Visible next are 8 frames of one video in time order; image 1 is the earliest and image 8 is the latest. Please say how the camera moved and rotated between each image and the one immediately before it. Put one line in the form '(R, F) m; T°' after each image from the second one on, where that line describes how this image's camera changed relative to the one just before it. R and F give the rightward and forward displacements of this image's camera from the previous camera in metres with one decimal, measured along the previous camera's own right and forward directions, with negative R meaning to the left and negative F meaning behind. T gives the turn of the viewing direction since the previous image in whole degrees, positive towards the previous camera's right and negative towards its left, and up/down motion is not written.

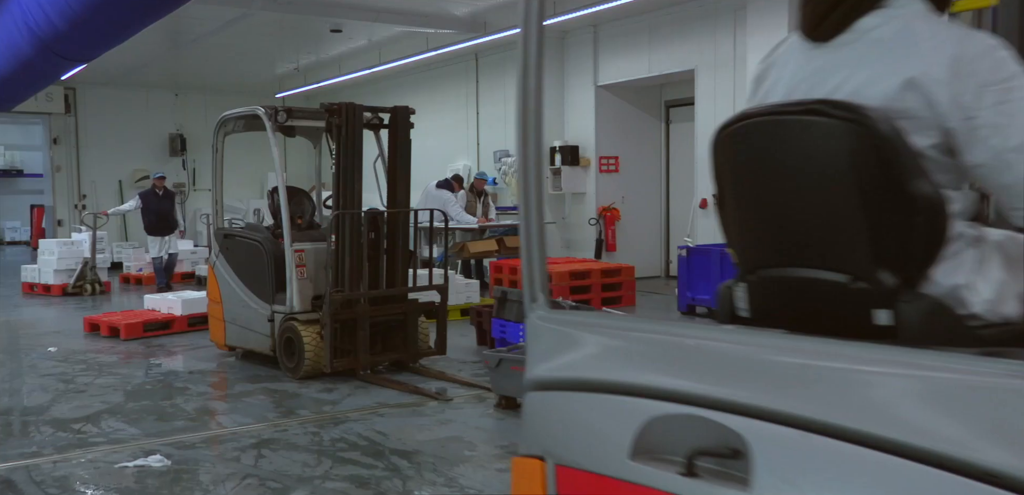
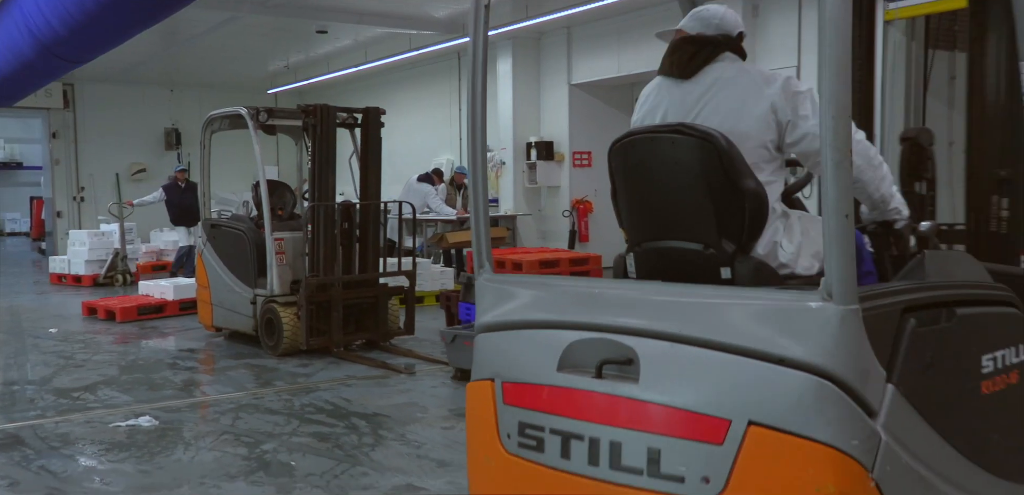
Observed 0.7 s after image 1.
(+0.3, -0.7) m; 0°
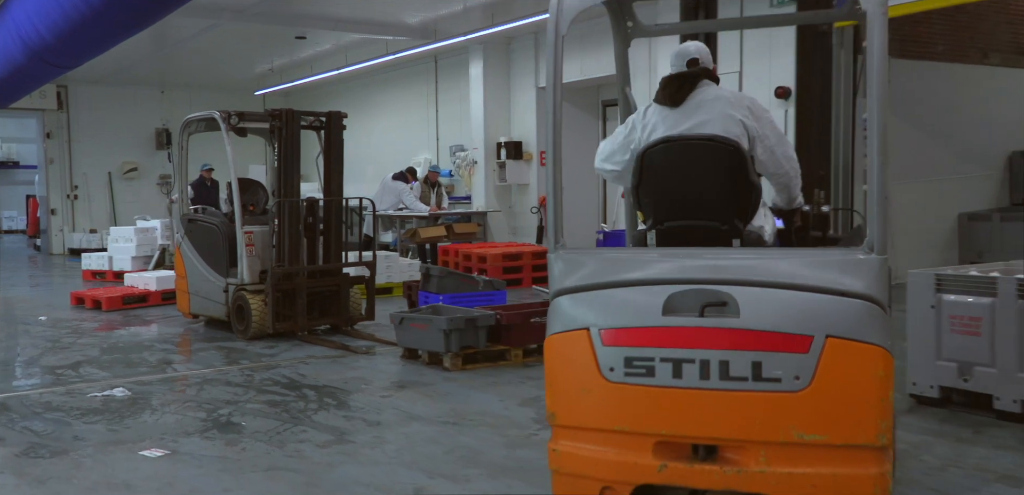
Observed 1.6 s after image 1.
(+0.4, -0.7) m; 0°
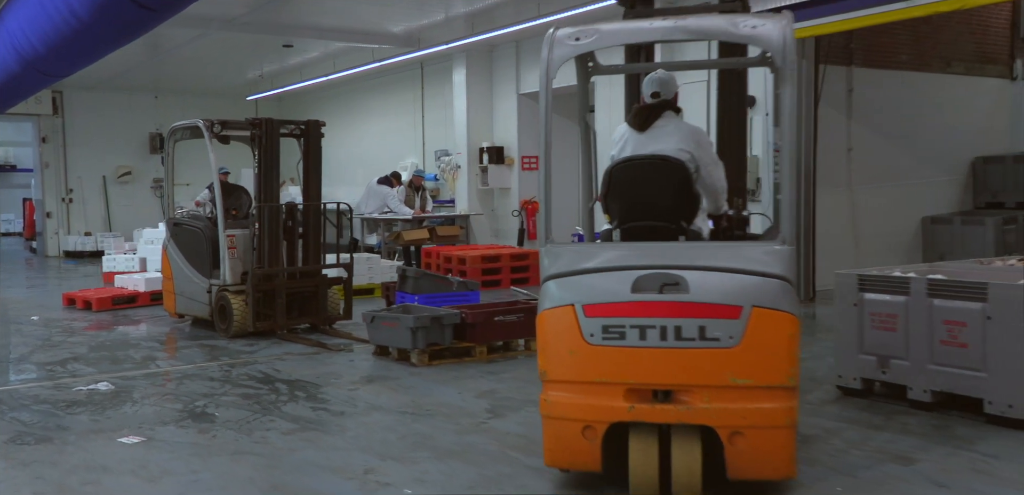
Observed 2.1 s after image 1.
(+0.3, -0.4) m; 0°
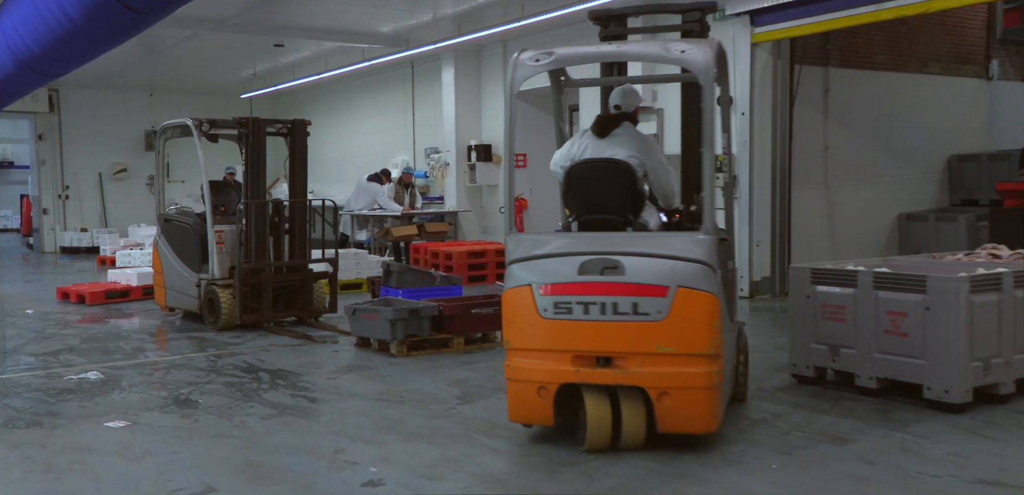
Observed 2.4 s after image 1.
(+0.2, -0.3) m; 0°
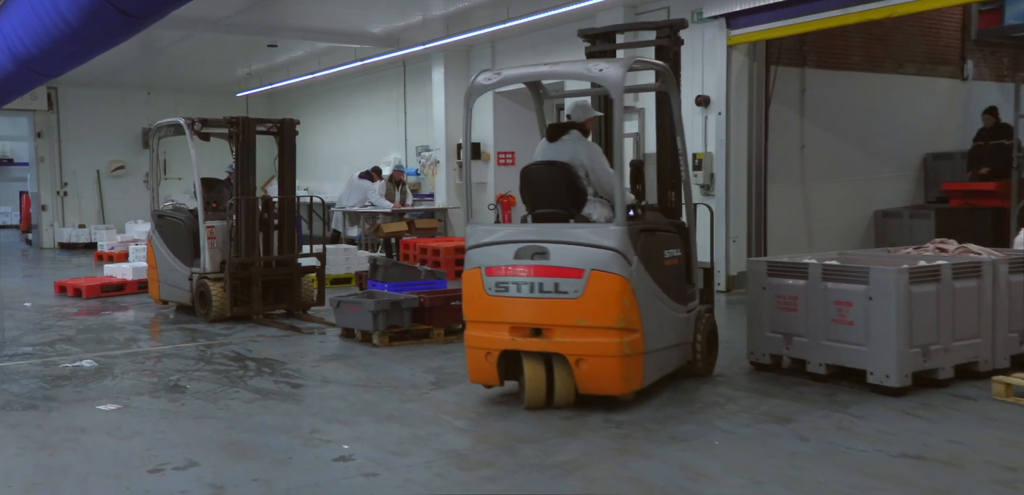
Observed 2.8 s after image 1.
(+0.2, -0.3) m; 0°
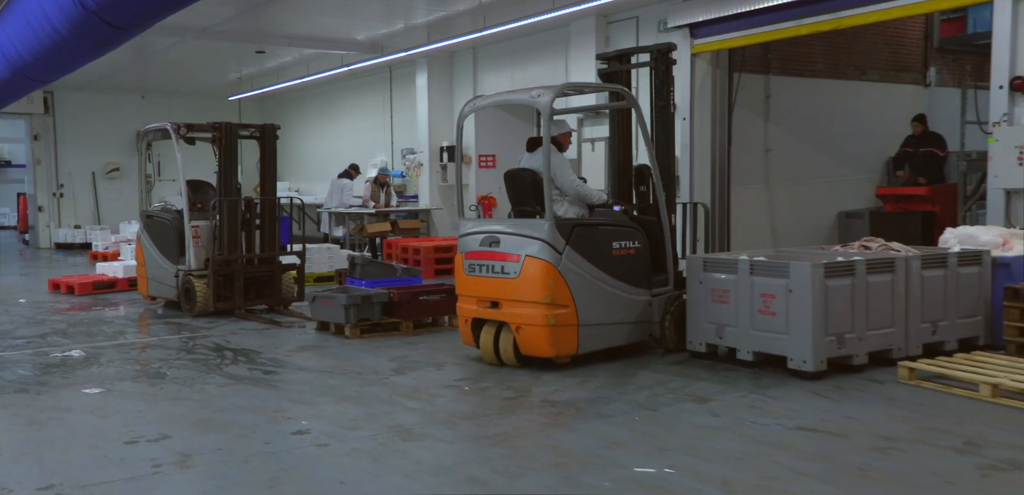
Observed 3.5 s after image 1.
(+0.3, -0.5) m; 0°
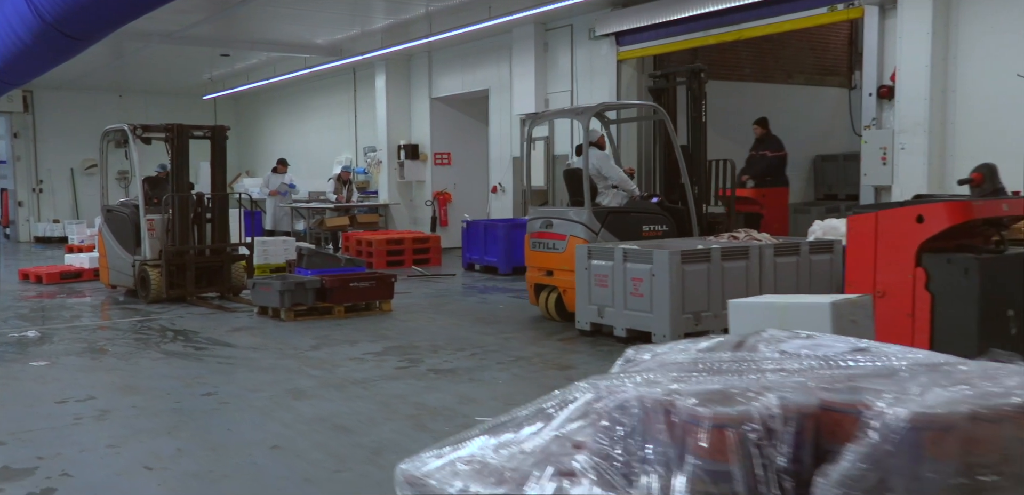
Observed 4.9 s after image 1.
(+0.7, -0.8) m; 0°
